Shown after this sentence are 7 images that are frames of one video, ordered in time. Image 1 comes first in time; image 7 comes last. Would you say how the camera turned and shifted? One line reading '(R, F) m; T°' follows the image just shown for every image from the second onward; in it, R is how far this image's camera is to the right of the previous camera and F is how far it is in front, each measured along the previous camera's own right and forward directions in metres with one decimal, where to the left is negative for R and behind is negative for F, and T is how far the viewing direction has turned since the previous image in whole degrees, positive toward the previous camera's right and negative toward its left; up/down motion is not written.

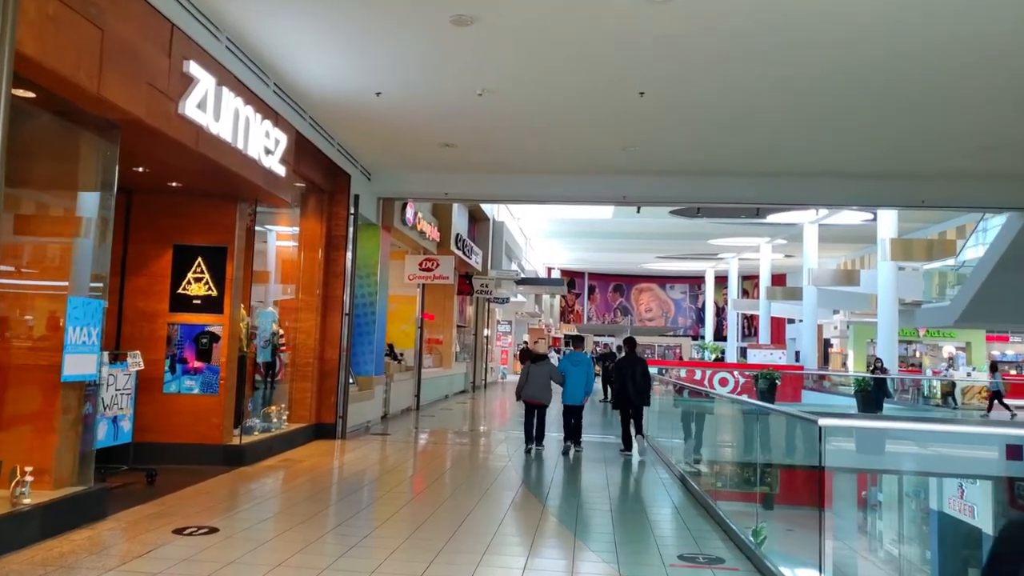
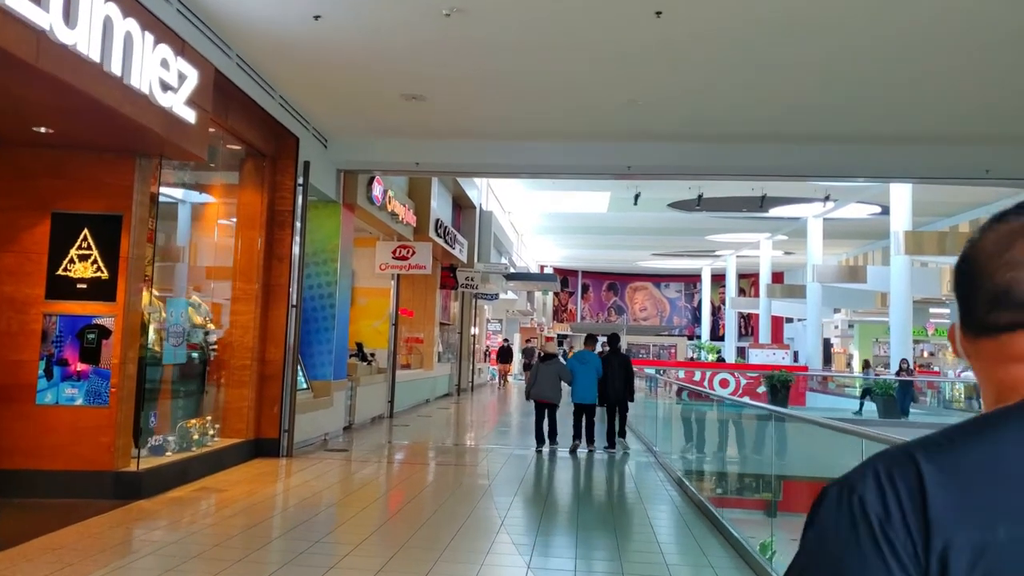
(+0.1, +1.6) m; +1°
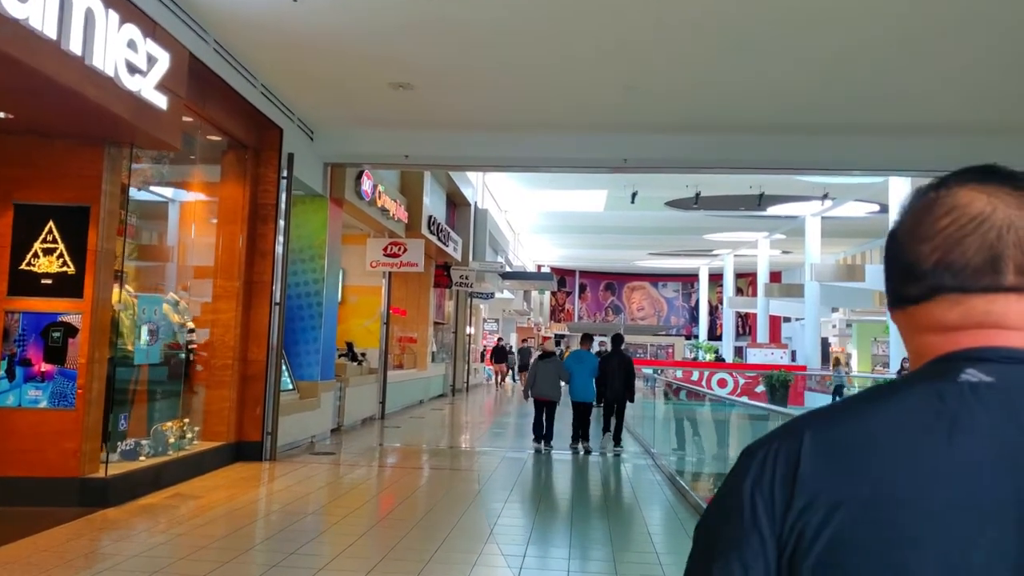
(+0.1, +0.3) m; 0°
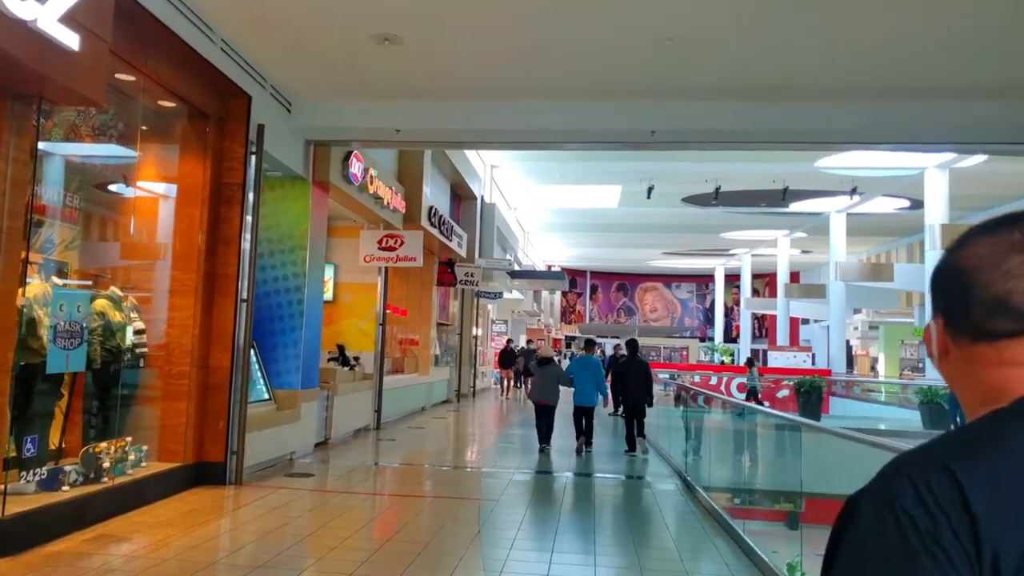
(0.0, +1.1) m; -1°
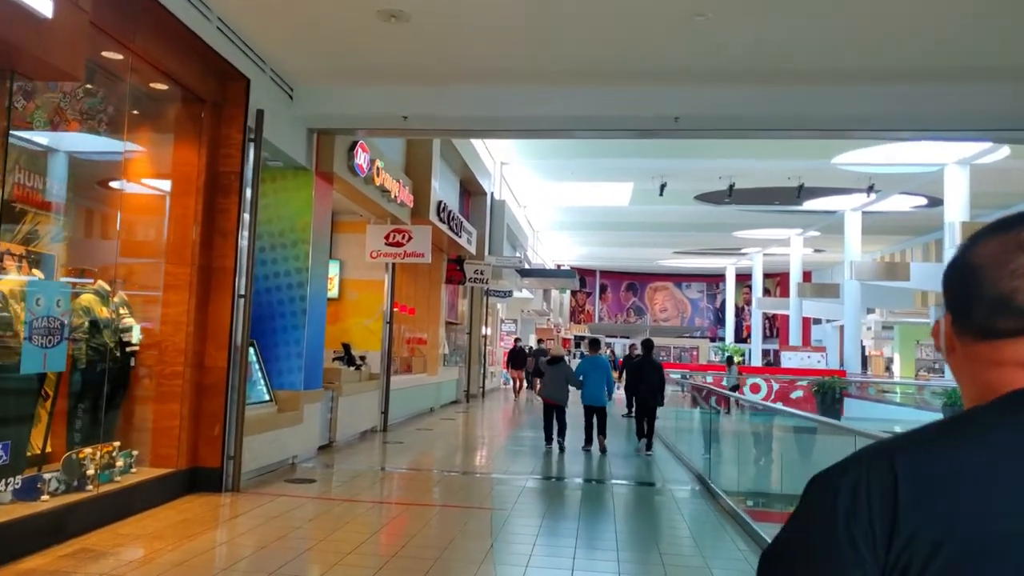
(0.0, +0.4) m; -1°
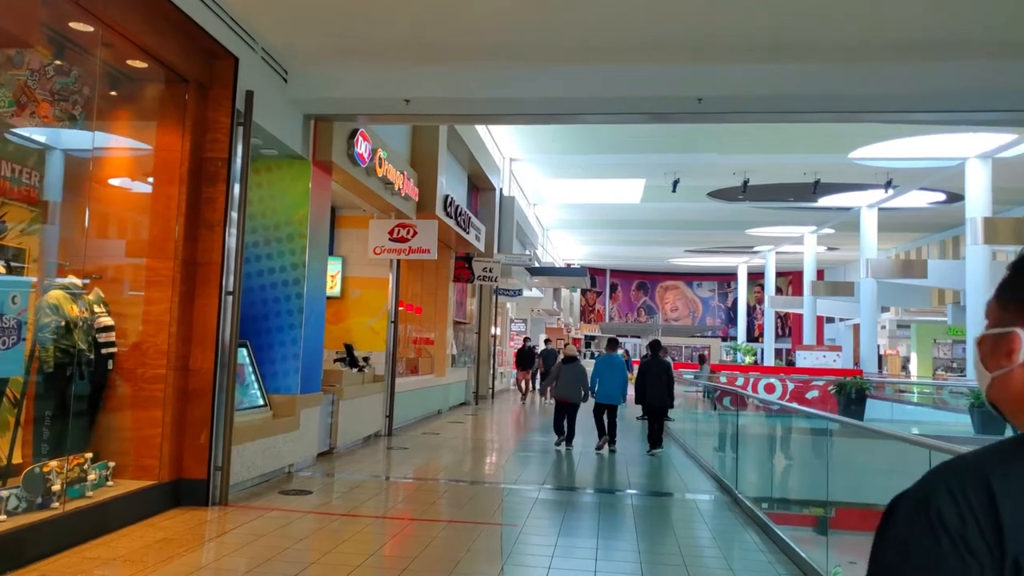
(0.0, +0.5) m; -1°
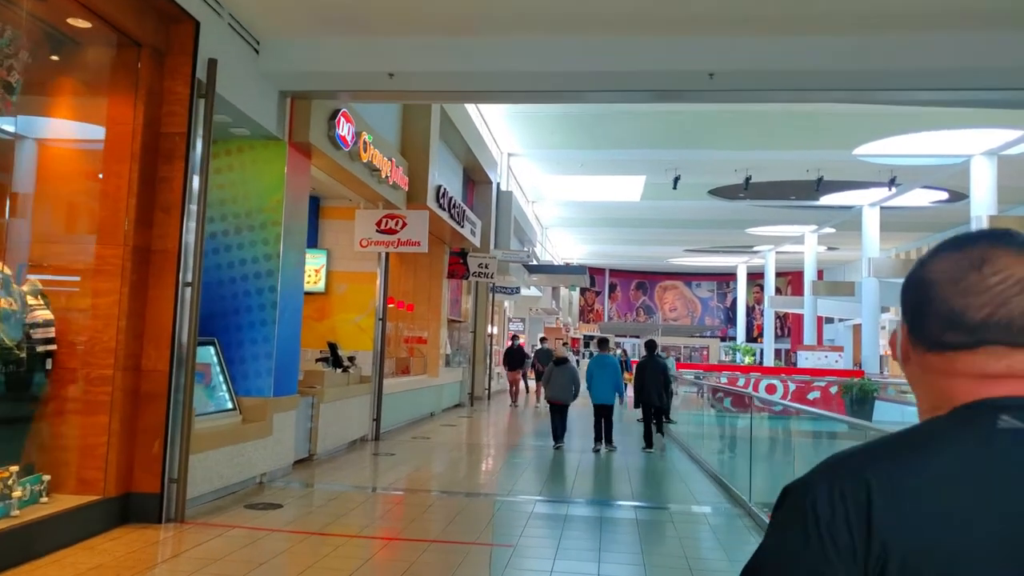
(0.0, +0.6) m; 0°
